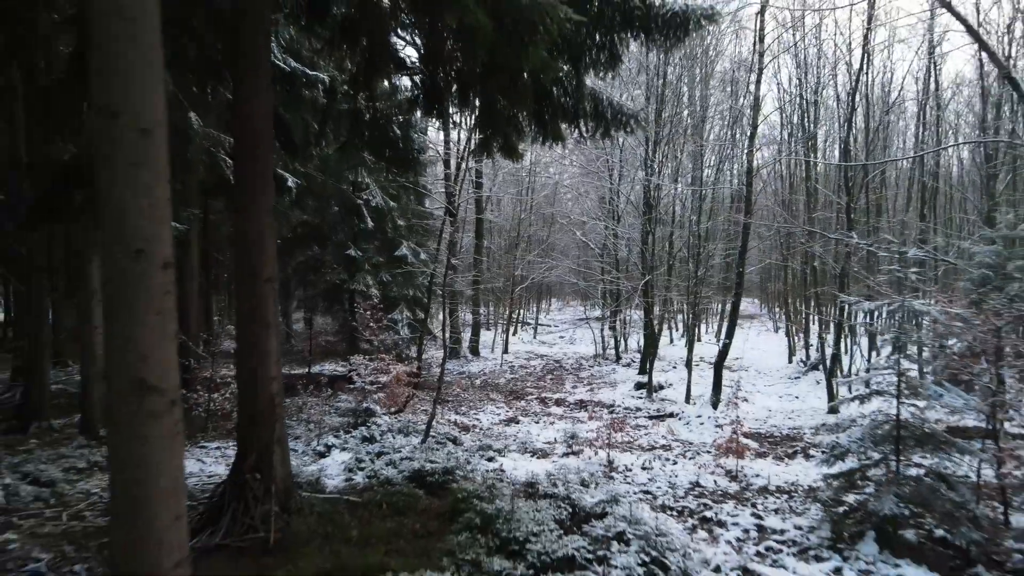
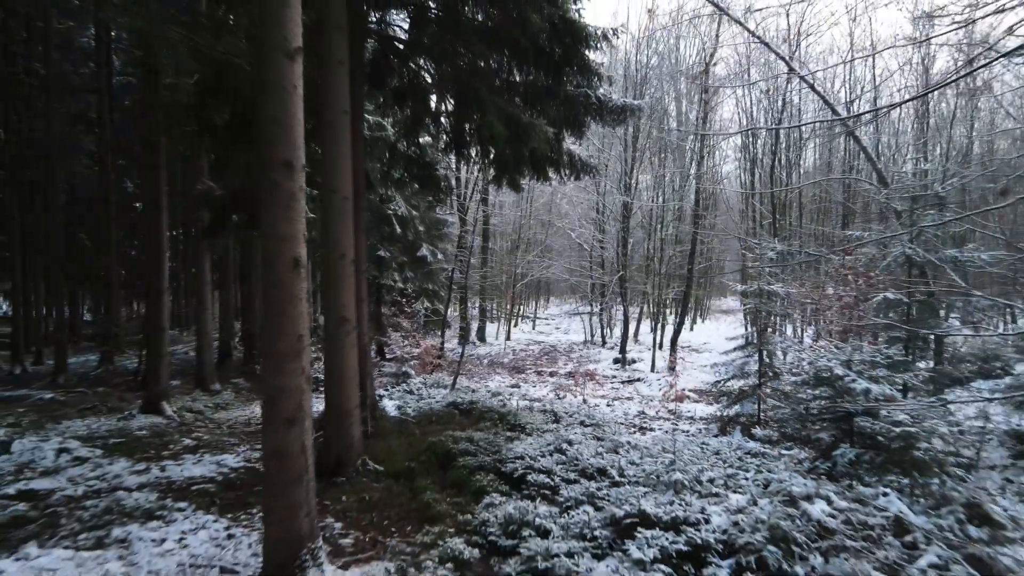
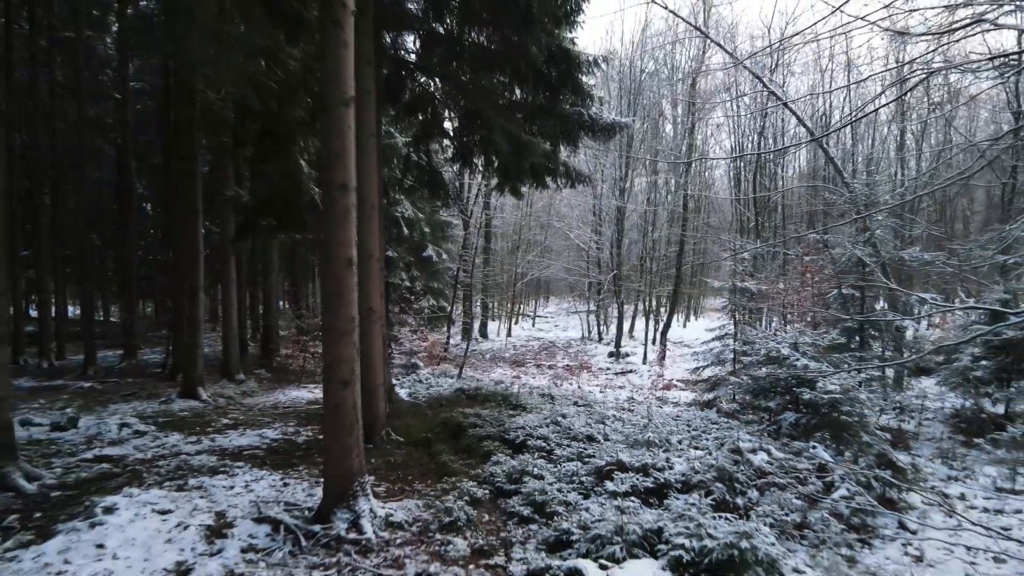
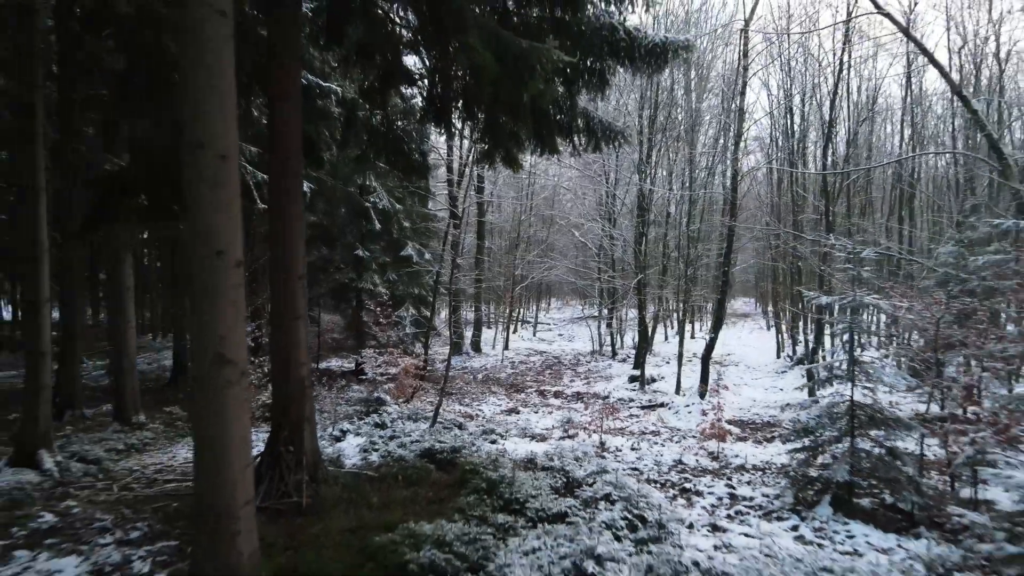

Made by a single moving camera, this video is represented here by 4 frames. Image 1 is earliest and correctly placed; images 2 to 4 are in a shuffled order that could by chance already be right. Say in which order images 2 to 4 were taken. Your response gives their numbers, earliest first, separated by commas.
4, 2, 3
